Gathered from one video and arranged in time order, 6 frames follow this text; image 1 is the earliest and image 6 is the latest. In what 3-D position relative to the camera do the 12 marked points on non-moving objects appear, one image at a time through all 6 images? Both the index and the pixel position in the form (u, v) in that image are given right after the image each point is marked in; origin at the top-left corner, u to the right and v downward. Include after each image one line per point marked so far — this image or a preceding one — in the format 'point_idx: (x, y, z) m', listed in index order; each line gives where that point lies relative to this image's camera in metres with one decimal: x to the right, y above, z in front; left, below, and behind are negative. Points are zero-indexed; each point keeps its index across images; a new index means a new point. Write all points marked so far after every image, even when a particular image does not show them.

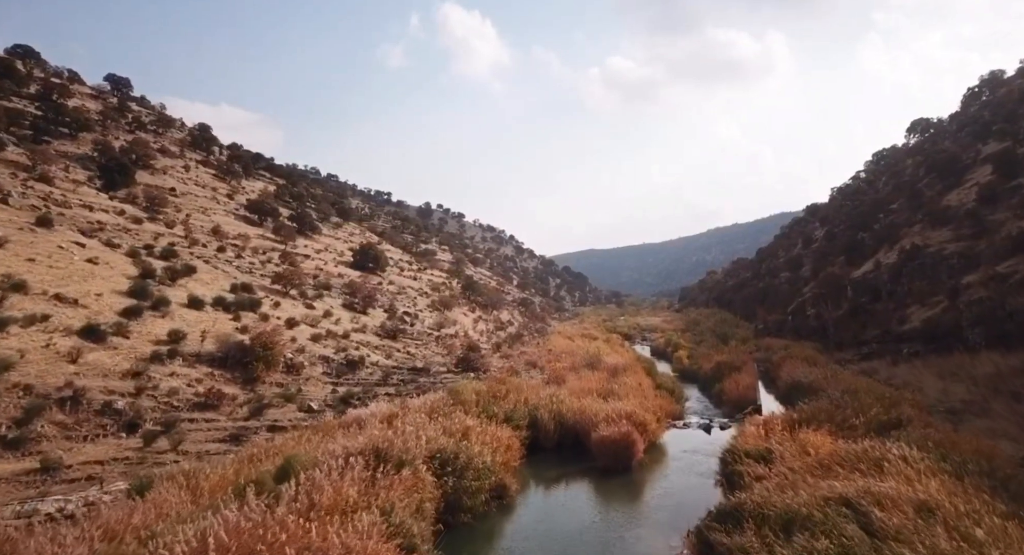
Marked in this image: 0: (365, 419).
0: (-3.0, -2.9, +13.5) m
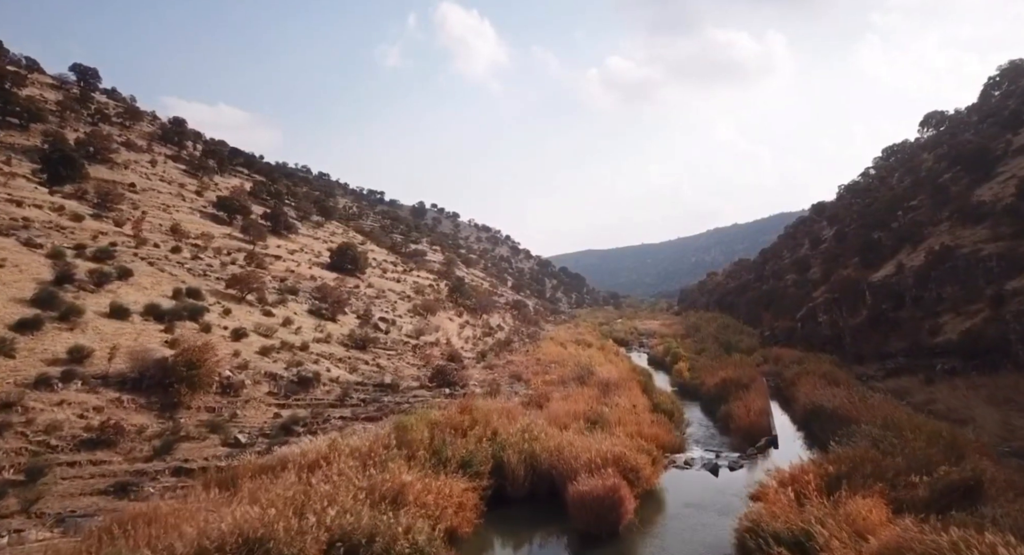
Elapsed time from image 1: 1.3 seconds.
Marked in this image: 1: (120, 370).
0: (-3.7, -3.1, +10.8) m
1: (-8.5, -2.0, +14.3) m
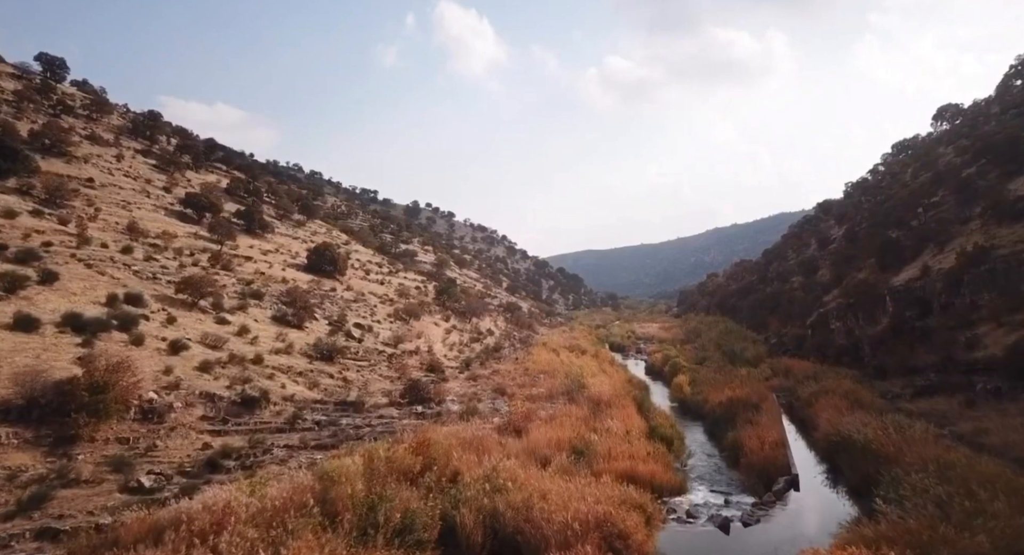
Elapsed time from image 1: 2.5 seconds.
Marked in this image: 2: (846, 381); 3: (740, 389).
0: (-4.3, -3.2, +8.4) m
1: (-9.1, -2.1, +11.8) m
2: (+9.2, -2.9, +18.1) m
3: (+6.9, -3.4, +19.8) m
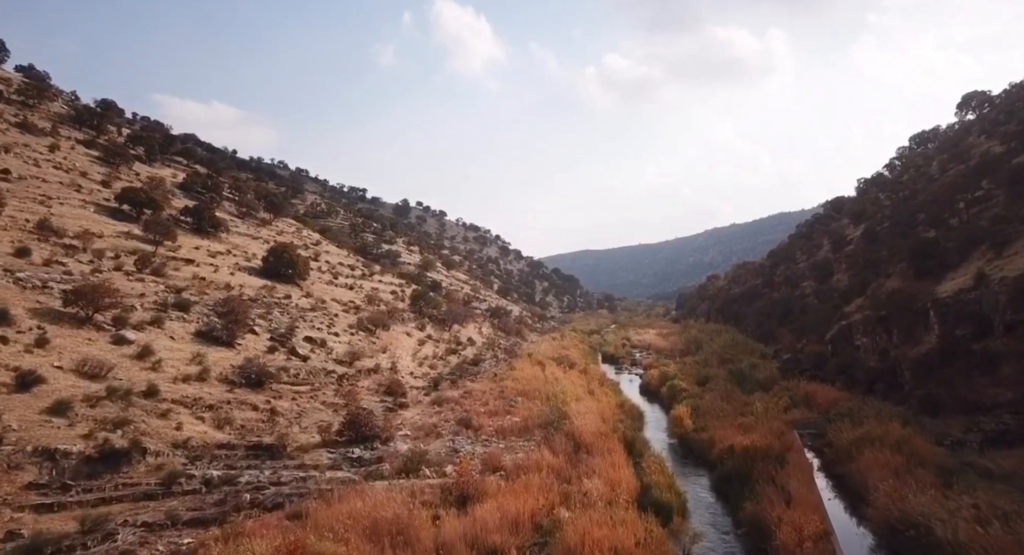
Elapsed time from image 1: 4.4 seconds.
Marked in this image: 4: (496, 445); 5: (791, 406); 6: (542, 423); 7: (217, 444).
0: (-5.2, -3.4, +4.4) m
1: (-10.1, -2.4, +7.9) m
2: (+8.2, -3.1, +14.2) m
3: (+5.9, -3.7, +15.8) m
4: (-0.4, -4.4, +17.6) m
5: (+8.1, -3.7, +18.9) m
6: (+1.0, -4.4, +19.8) m
7: (-6.6, -3.8, +14.8) m
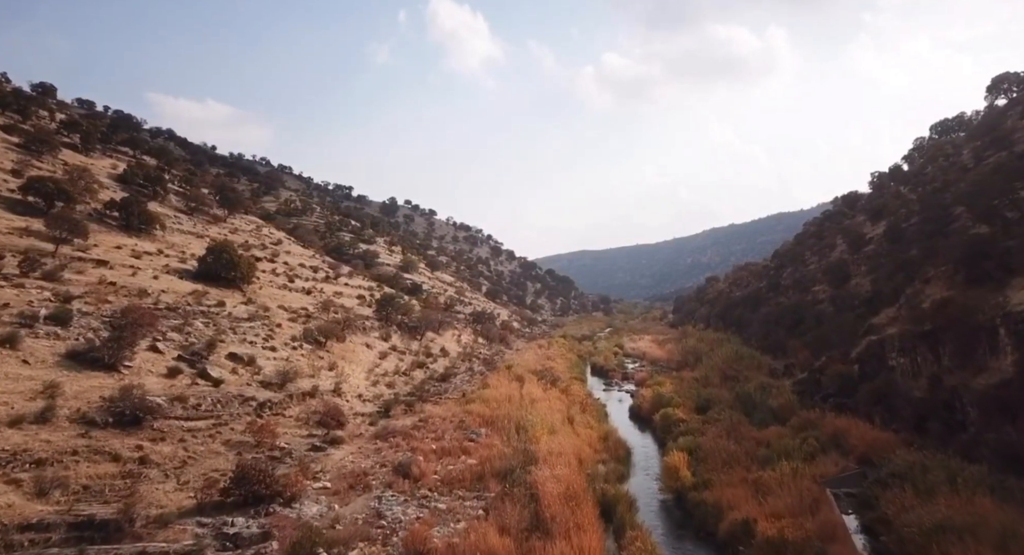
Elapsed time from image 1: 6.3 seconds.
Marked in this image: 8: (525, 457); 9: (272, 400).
0: (-6.4, -3.6, +0.2) m
1: (-11.2, -2.5, +3.6) m
2: (+7.1, -3.3, +10.0) m
3: (+4.8, -3.9, +11.6) m
4: (-1.6, -4.5, +13.4) m
5: (+6.9, -3.9, +14.7) m
6: (-0.2, -4.6, +15.6) m
7: (-7.8, -3.9, +10.5) m
8: (+0.3, -4.4, +16.4) m
9: (-7.2, -3.6, +19.5) m
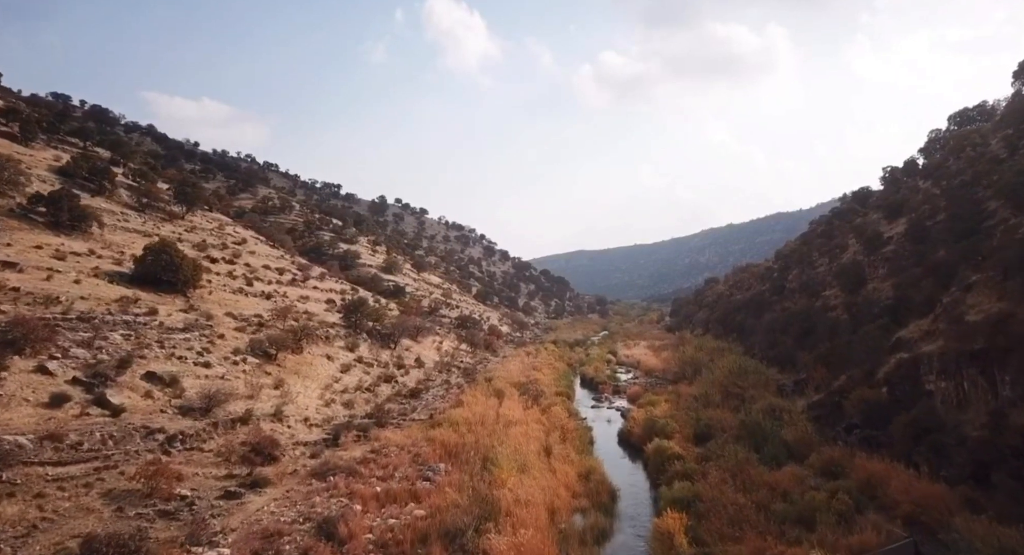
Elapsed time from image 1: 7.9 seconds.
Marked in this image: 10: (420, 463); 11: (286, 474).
0: (-7.2, -3.8, -3.0) m
1: (-12.1, -2.7, +0.4) m
2: (+6.2, -3.5, +6.8) m
3: (+3.9, -4.1, +8.4) m
4: (-2.5, -4.7, +10.2) m
5: (+6.0, -4.0, +11.5) m
6: (-1.1, -4.7, +12.4) m
7: (-8.7, -4.1, +7.3) m
8: (-0.6, -4.6, +13.1) m
9: (-8.1, -3.7, +16.3) m
10: (-2.4, -4.9, +17.4) m
11: (-5.5, -4.7, +16.0) m
